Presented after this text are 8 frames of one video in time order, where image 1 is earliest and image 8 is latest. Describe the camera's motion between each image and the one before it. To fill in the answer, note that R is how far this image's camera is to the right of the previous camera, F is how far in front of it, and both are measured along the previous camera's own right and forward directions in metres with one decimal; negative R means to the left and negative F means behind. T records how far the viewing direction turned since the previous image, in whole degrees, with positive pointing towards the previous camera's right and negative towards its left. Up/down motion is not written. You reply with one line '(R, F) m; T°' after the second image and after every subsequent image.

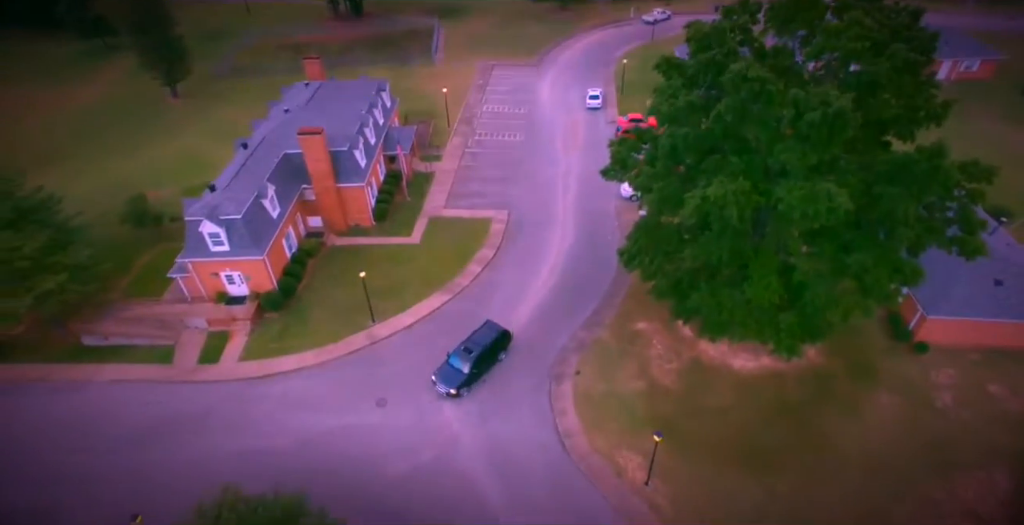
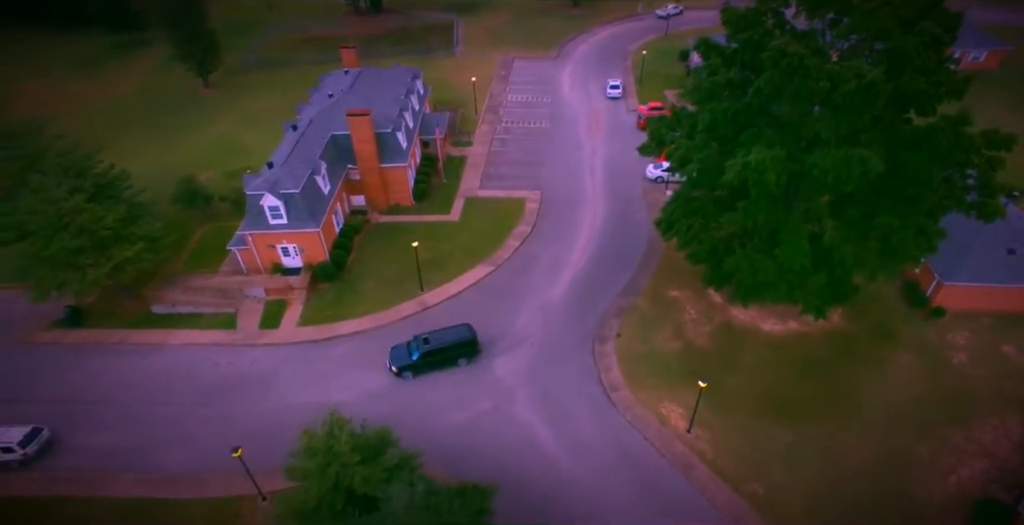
(-2.4, -1.8) m; 0°
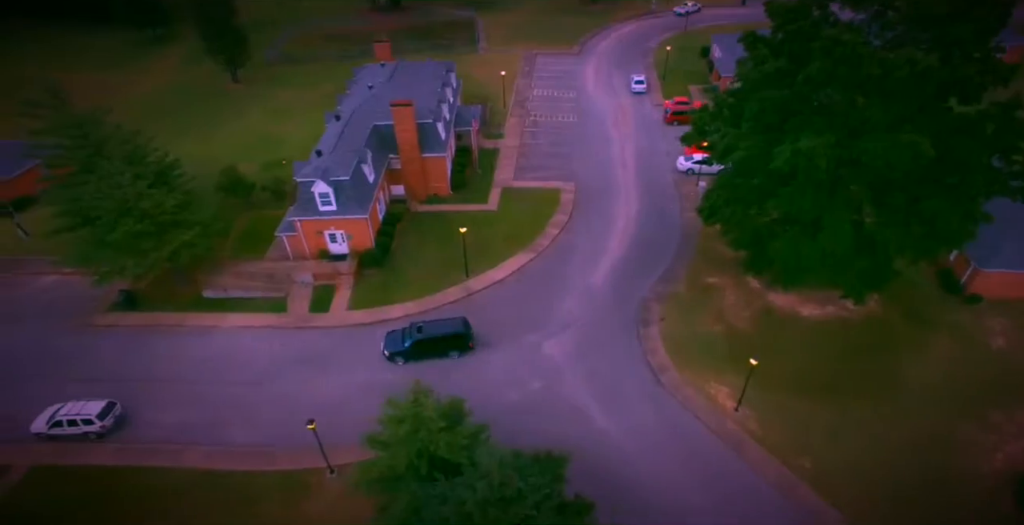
(-2.4, -0.7) m; 0°
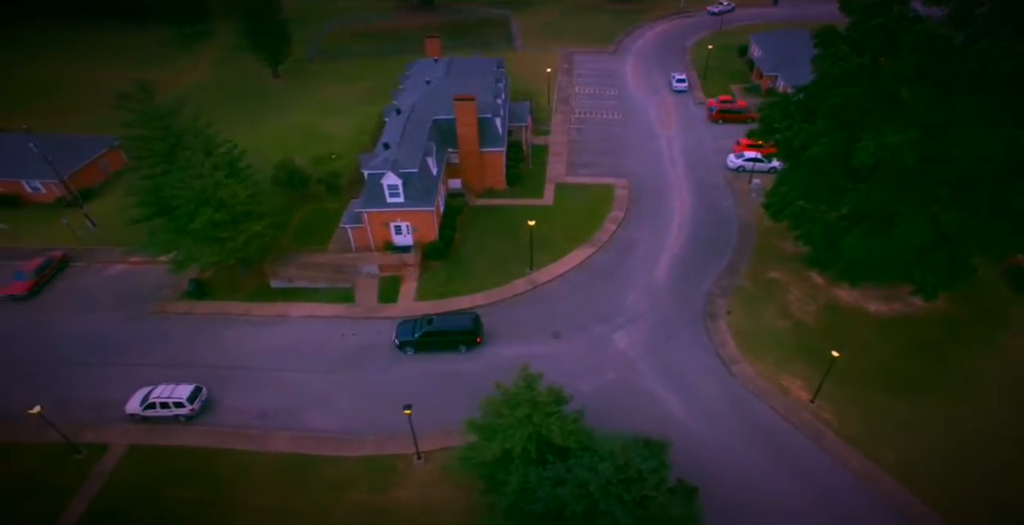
(-3.4, -0.4) m; -1°
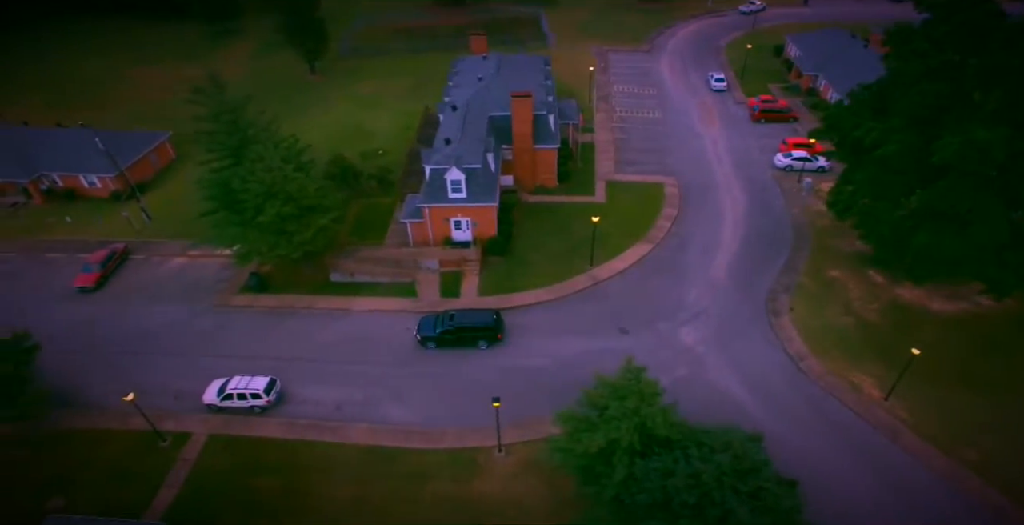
(-3.3, -0.2) m; 0°
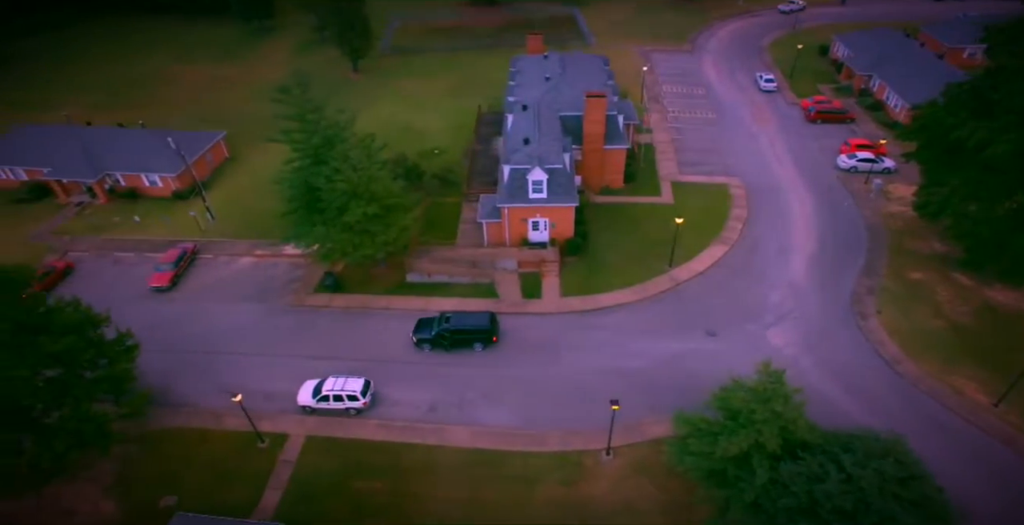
(-4.5, +0.1) m; 0°
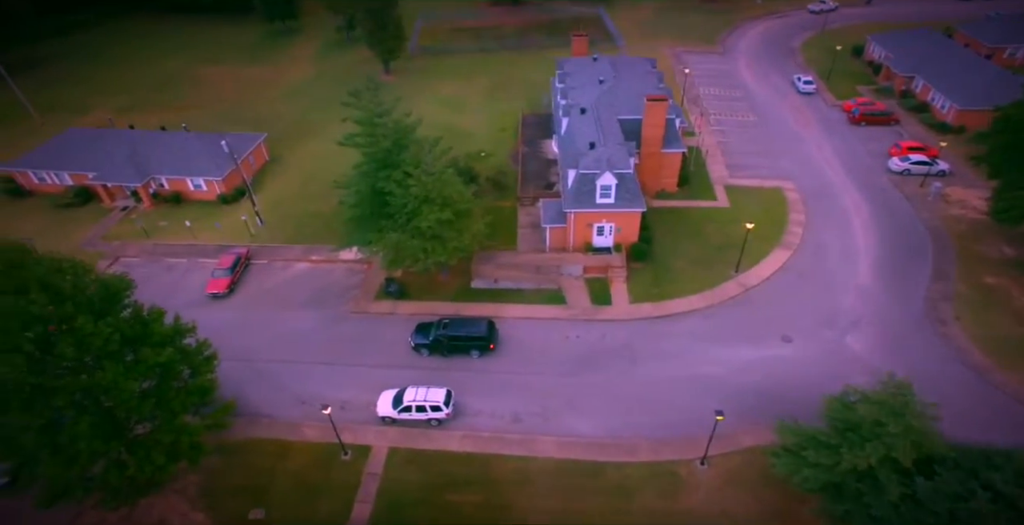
(-4.0, +0.4) m; 0°
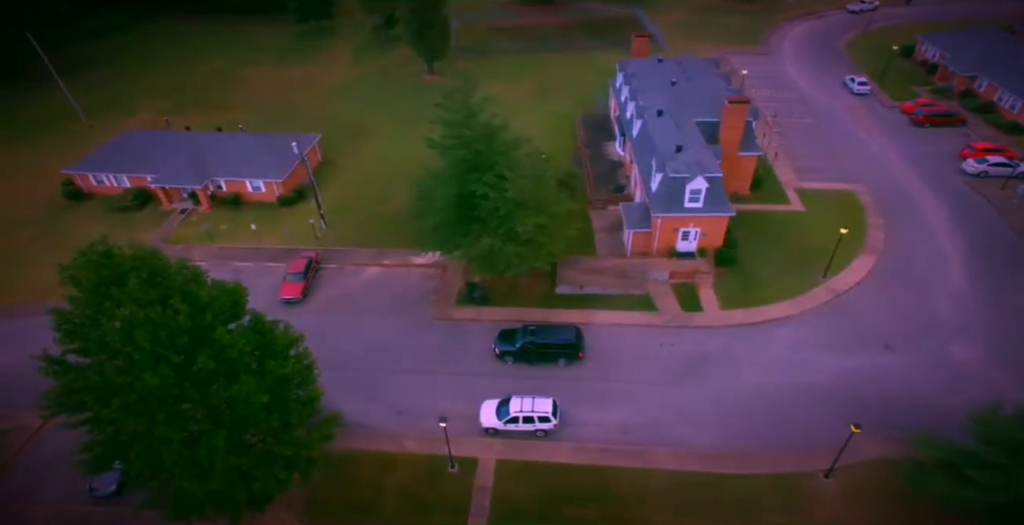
(-4.7, +0.7) m; 0°
